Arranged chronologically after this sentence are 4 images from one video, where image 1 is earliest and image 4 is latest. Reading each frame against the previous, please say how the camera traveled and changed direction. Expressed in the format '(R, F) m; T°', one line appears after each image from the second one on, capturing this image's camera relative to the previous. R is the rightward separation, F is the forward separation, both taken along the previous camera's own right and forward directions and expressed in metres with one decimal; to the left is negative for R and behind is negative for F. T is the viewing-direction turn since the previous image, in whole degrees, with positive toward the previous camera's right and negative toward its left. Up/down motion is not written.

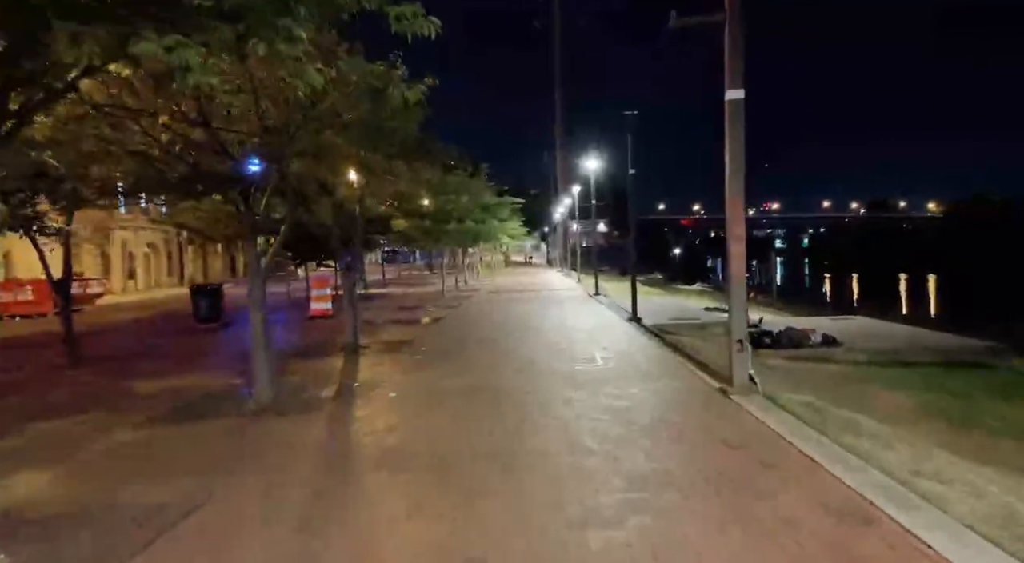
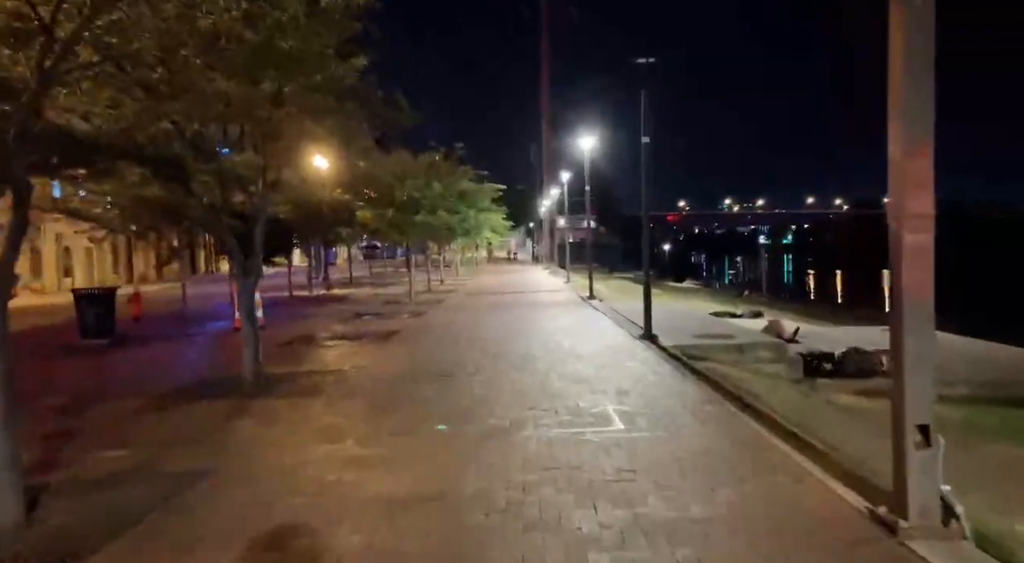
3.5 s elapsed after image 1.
(+0.2, +4.3) m; +1°
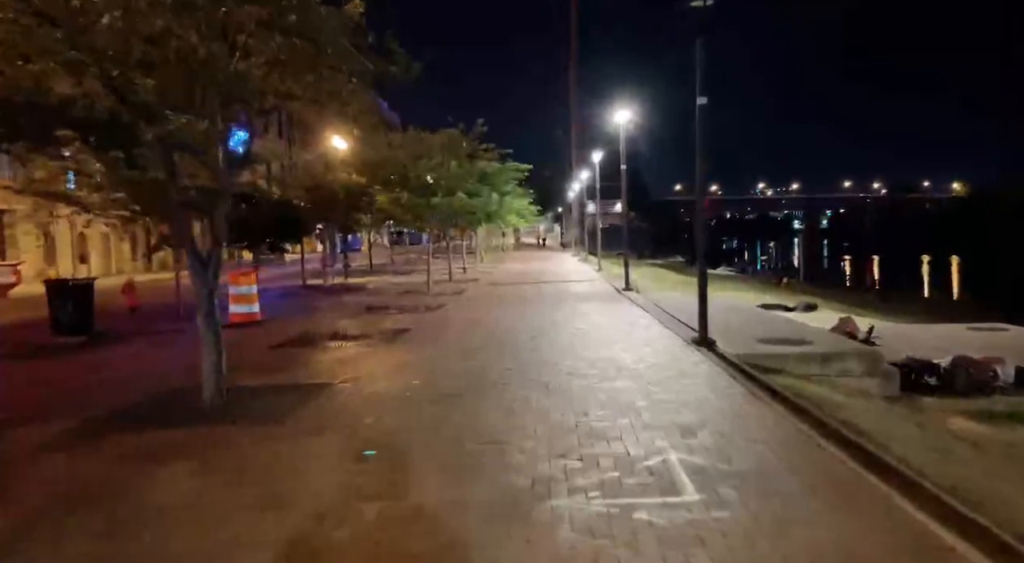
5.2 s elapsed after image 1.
(0.0, +2.2) m; -3°
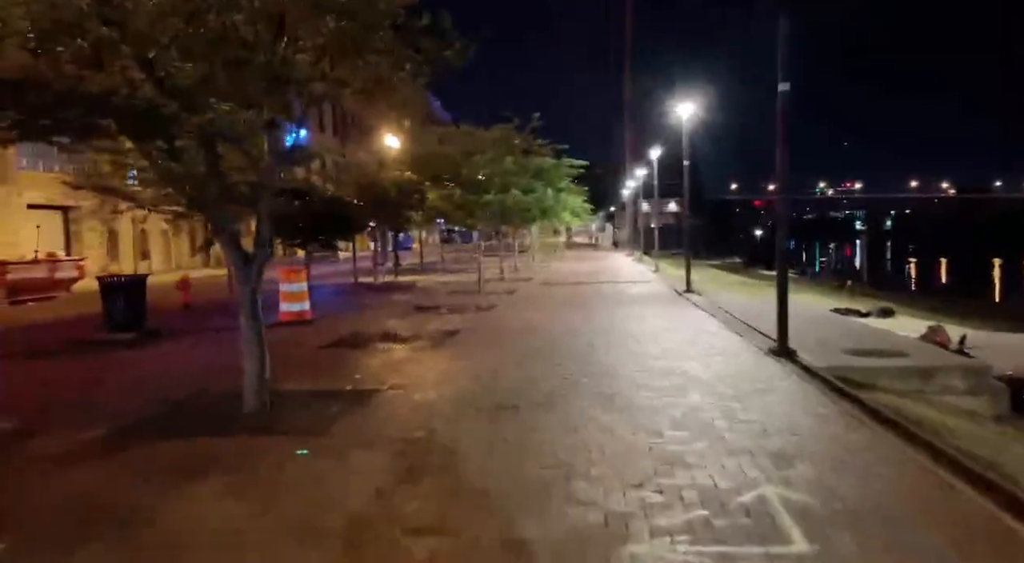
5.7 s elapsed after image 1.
(-0.2, +0.7) m; -5°
